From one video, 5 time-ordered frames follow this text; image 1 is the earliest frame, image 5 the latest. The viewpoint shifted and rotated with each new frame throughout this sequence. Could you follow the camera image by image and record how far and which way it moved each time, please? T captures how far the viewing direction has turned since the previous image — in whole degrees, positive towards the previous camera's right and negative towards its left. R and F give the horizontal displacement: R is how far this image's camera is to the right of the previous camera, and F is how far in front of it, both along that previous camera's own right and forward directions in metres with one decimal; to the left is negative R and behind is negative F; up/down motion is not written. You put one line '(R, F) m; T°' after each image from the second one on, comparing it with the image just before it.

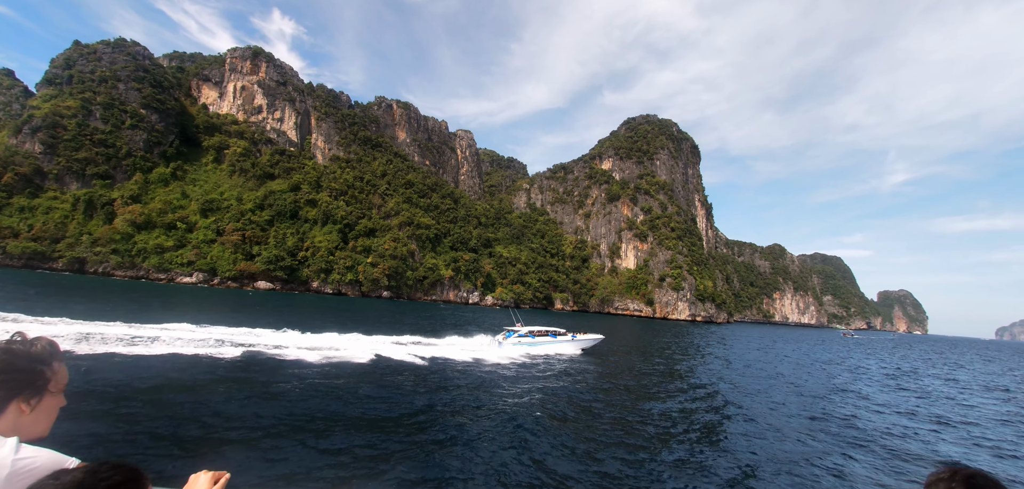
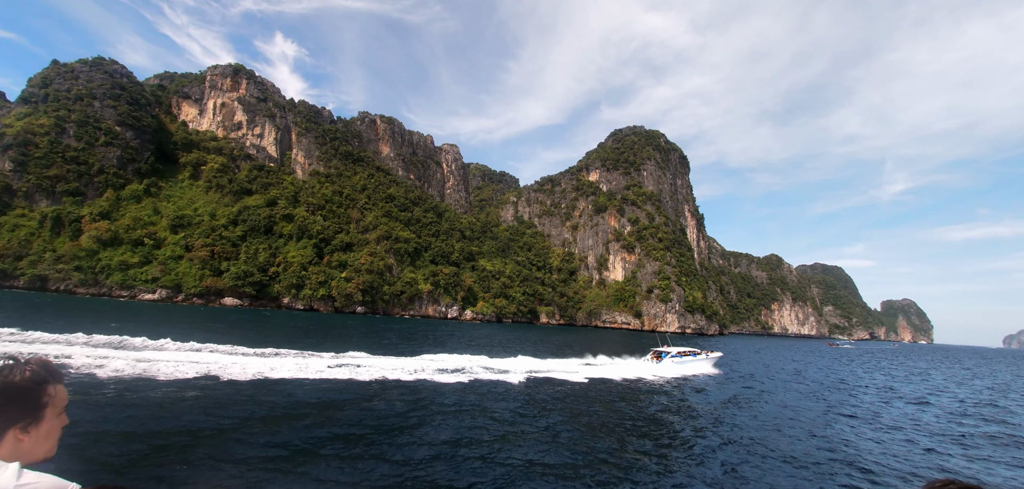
(+2.3, +1.0) m; 0°
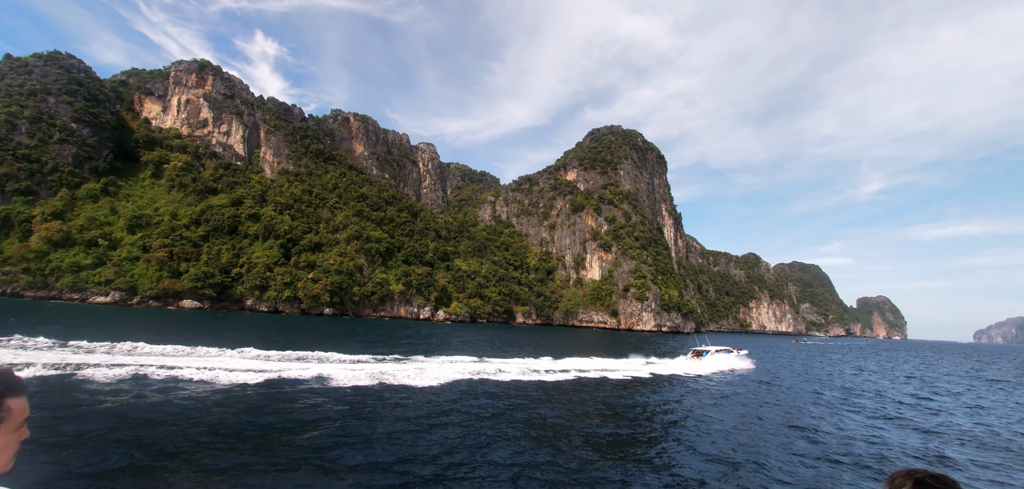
(+1.5, +0.4) m; +2°
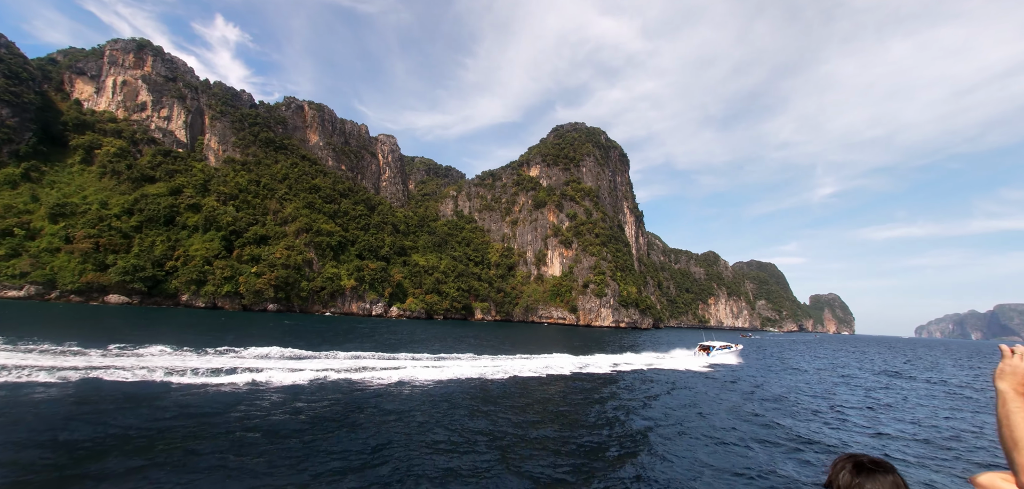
(+1.7, +0.4) m; +4°
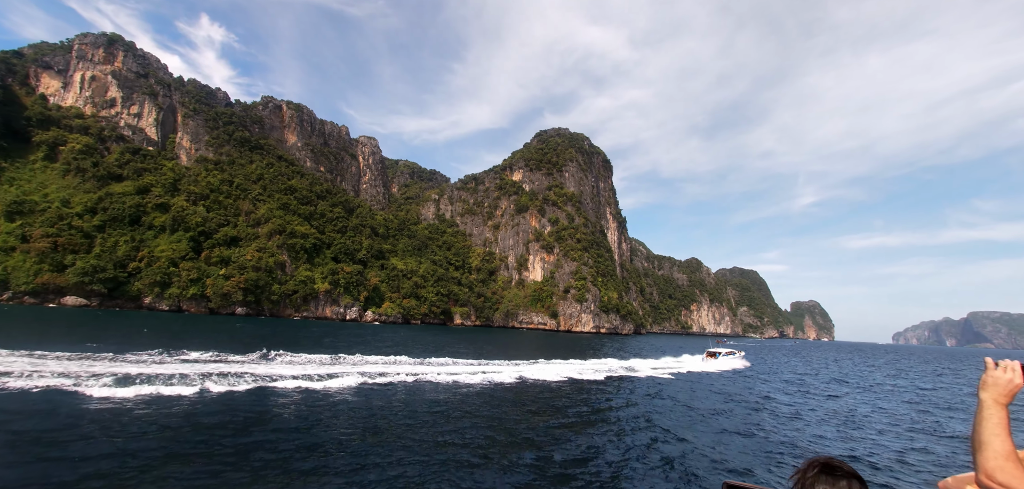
(+1.0, +0.4) m; +2°
